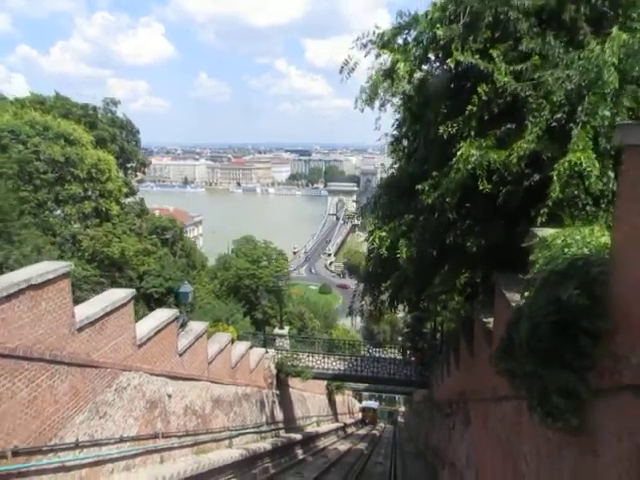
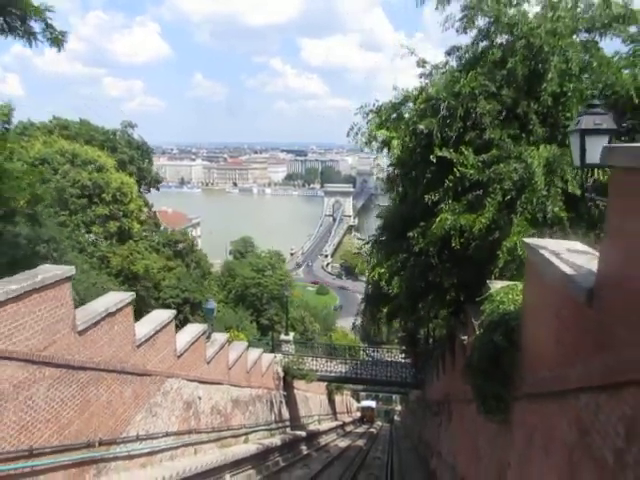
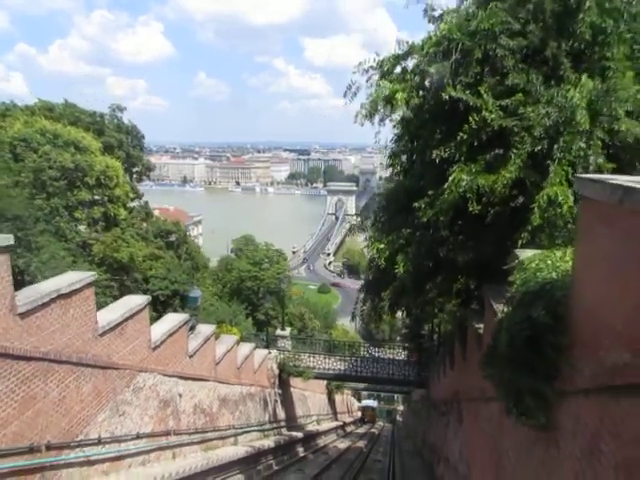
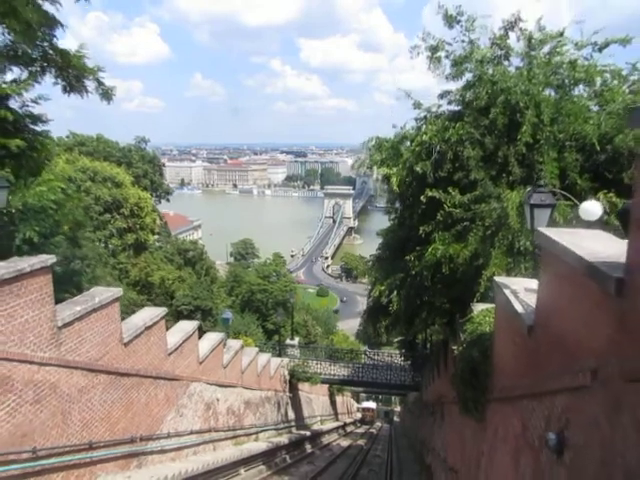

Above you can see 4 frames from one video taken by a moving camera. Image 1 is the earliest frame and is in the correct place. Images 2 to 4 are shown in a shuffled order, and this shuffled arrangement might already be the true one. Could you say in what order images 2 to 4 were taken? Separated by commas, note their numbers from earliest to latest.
3, 2, 4
